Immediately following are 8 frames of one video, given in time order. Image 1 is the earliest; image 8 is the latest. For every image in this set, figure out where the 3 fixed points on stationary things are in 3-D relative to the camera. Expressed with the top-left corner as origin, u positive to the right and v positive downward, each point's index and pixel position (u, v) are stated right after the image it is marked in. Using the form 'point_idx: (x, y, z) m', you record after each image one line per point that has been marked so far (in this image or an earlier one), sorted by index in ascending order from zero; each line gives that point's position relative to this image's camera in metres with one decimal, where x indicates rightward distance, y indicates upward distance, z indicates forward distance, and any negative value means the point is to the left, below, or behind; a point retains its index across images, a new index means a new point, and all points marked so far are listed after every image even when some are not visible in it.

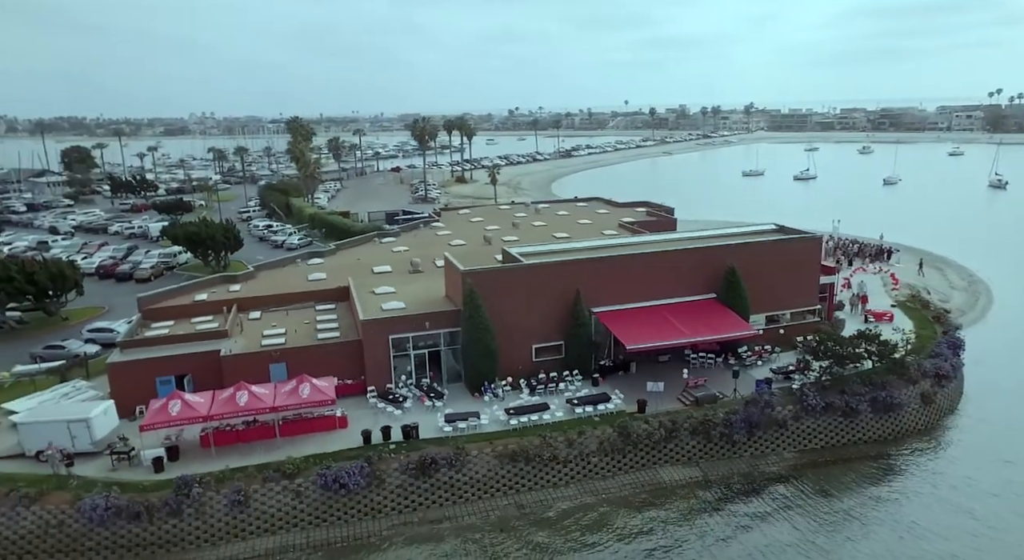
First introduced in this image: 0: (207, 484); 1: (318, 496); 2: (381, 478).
0: (-8.3, -5.5, +18.9) m
1: (-5.4, -6.0, +19.3) m
2: (-3.7, -5.7, +19.8) m
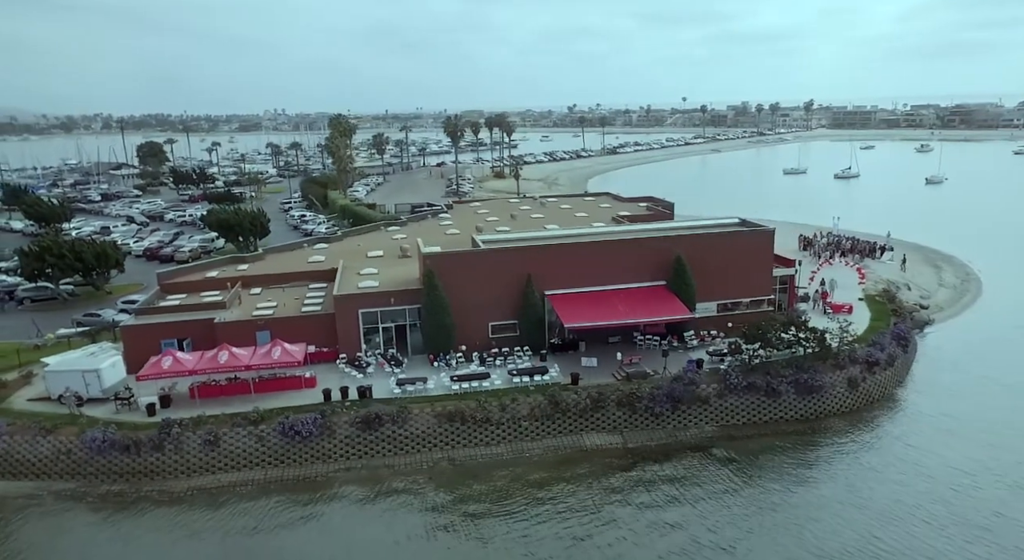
0: (-10.6, -4.7, +22.6) m
1: (-7.7, -5.3, +22.7) m
2: (-5.9, -4.9, +23.0) m
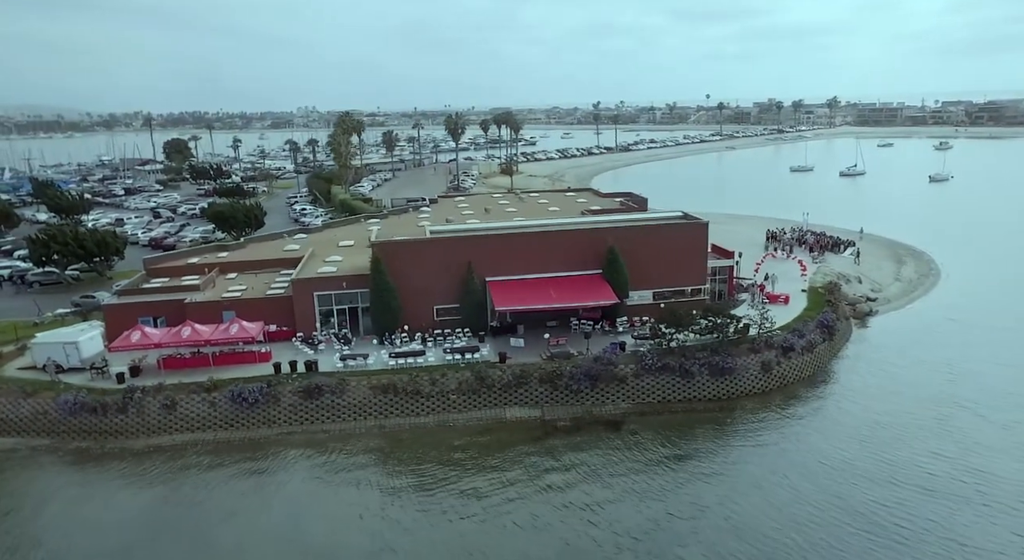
0: (-13.4, -4.1, +25.4) m
1: (-10.4, -4.6, +25.4) m
2: (-8.7, -4.3, +25.6) m
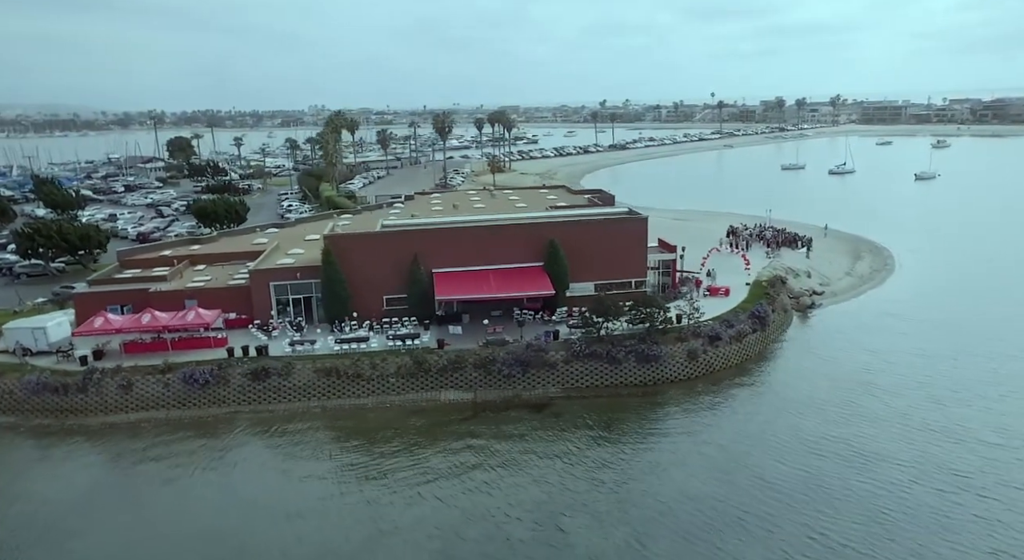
0: (-16.0, -3.6, +27.3) m
1: (-13.1, -4.2, +27.2) m
2: (-11.3, -3.9, +27.4) m
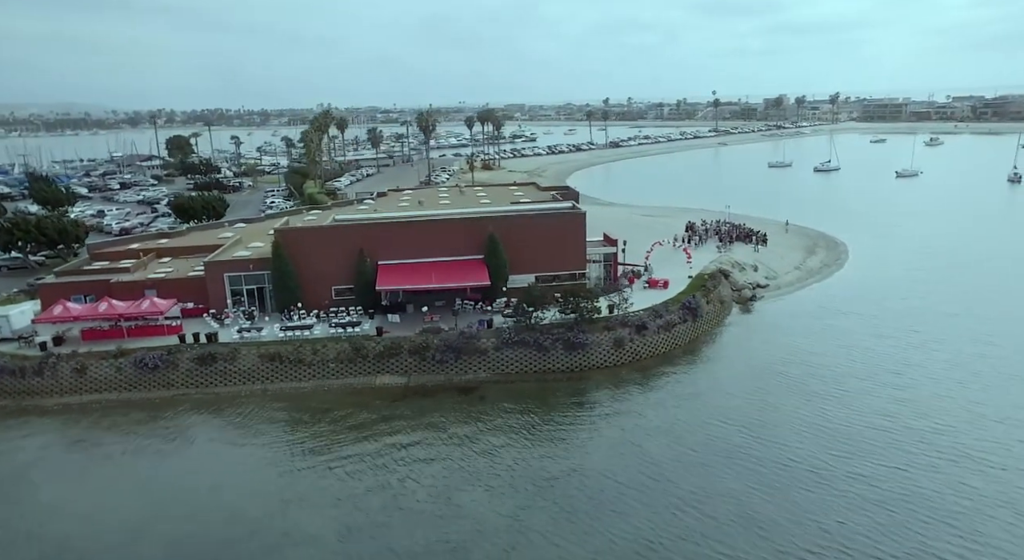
0: (-18.9, -3.2, +29.1) m
1: (-16.0, -3.8, +29.0) m
2: (-14.2, -3.5, +29.2) m
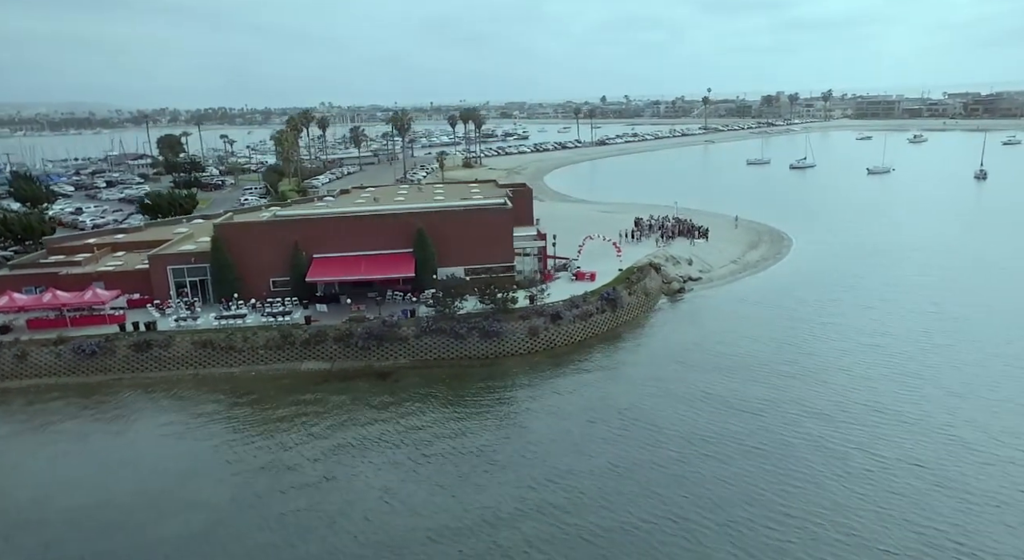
0: (-22.6, -2.8, +31.0) m
1: (-19.6, -3.4, +30.8) m
2: (-17.9, -3.1, +30.9) m
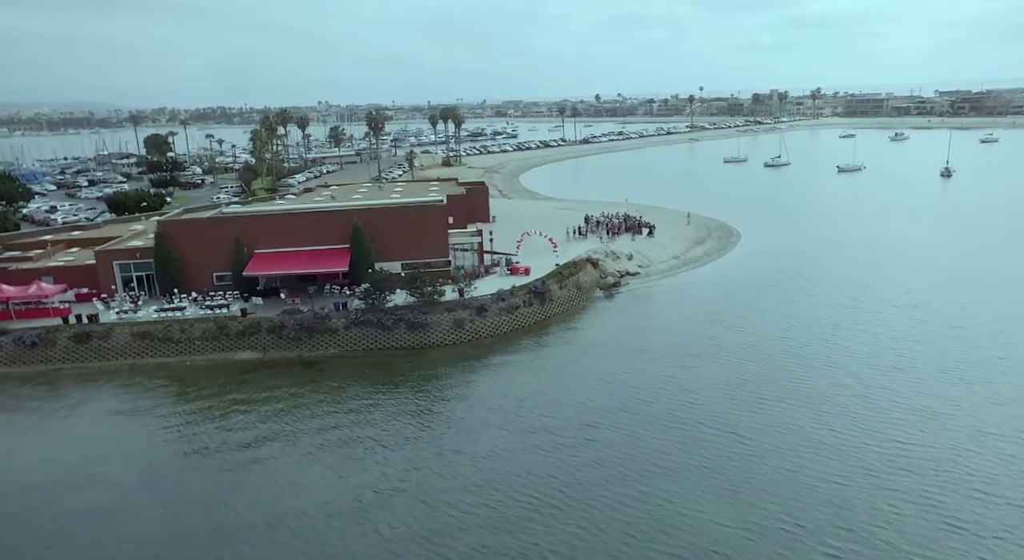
0: (-26.1, -2.6, +32.4) m
1: (-23.2, -3.2, +32.2) m
2: (-21.4, -2.9, +32.3) m
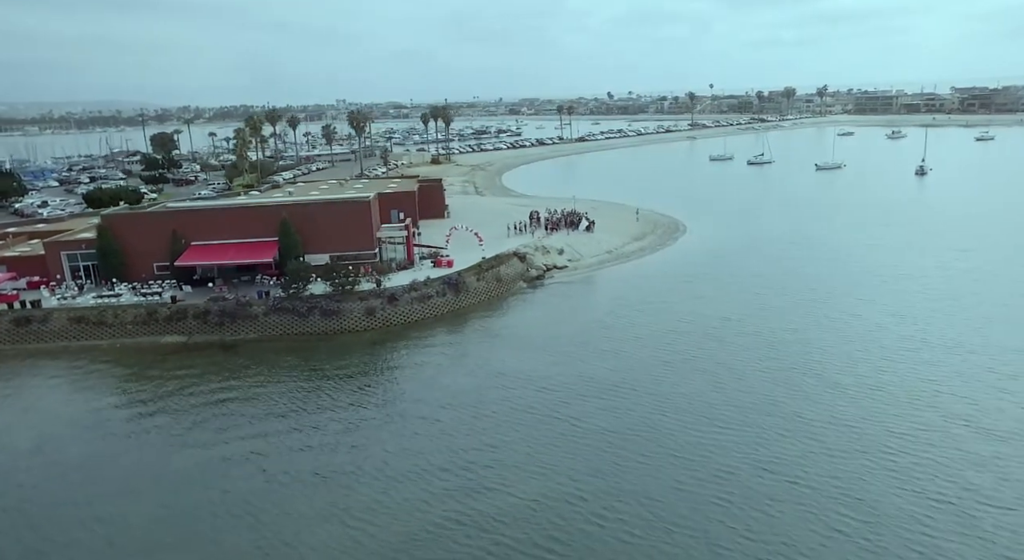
0: (-30.8, -1.9, +35.3) m
1: (-27.8, -2.5, +35.0) m
2: (-26.1, -2.3, +35.1) m
